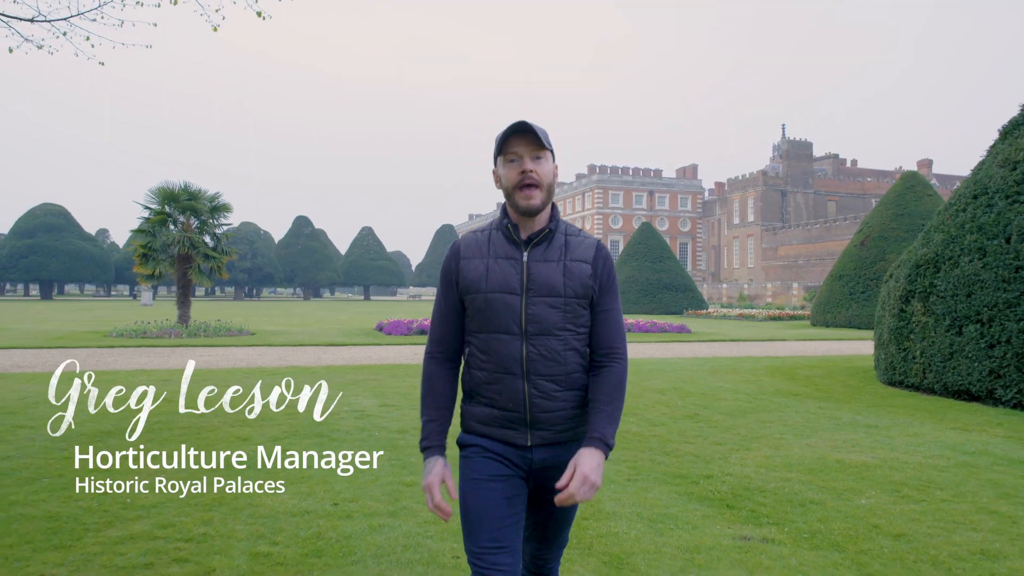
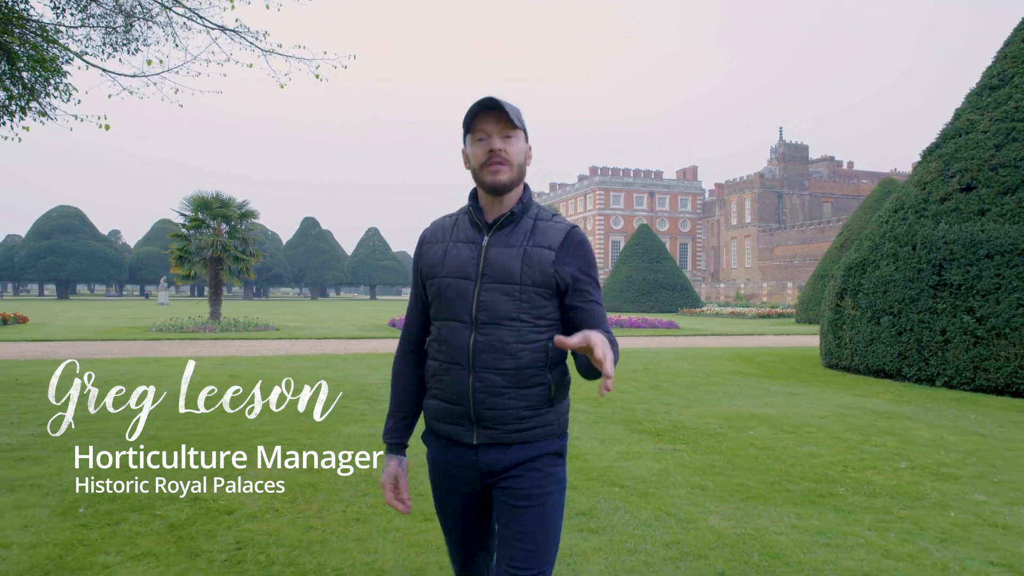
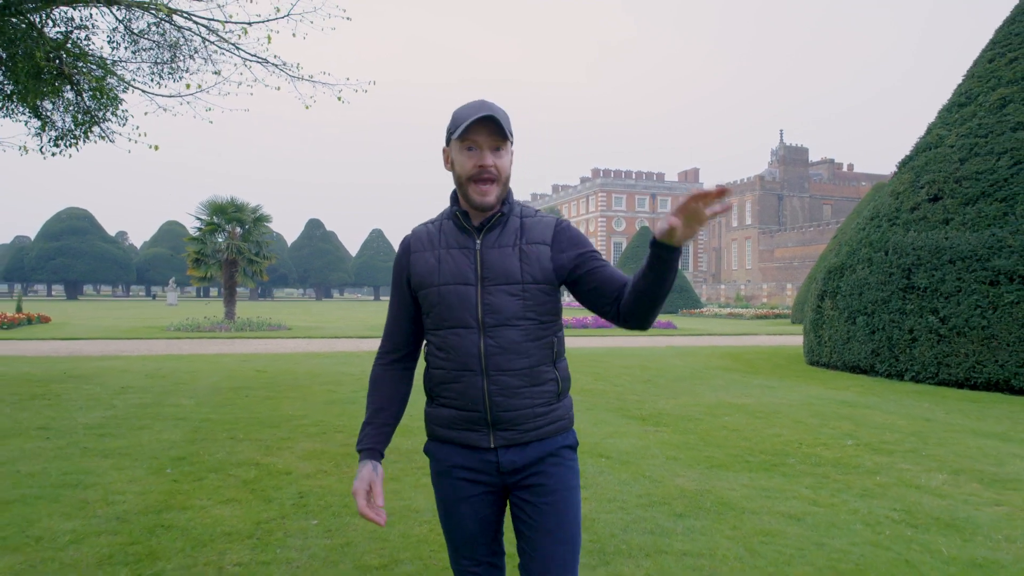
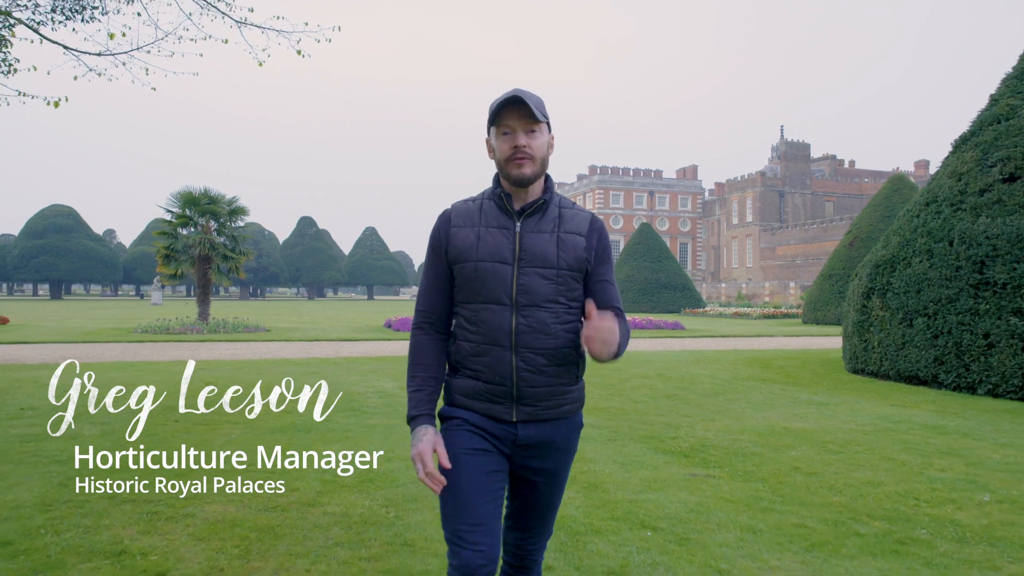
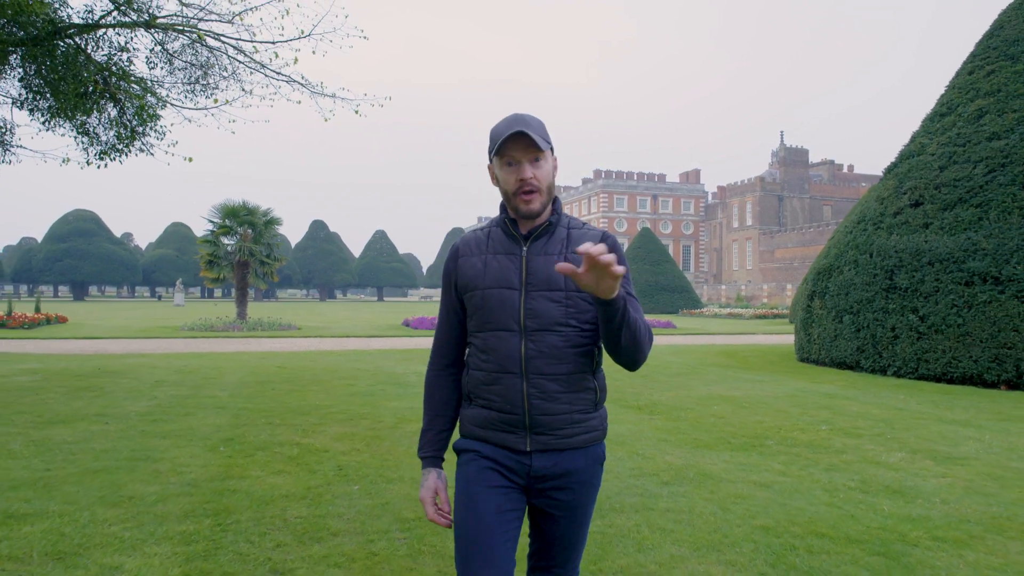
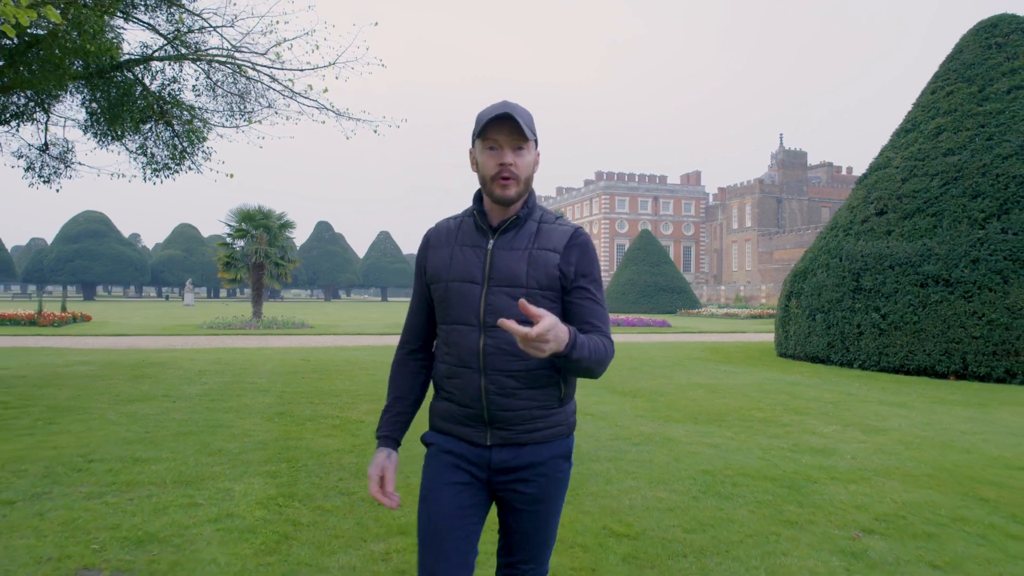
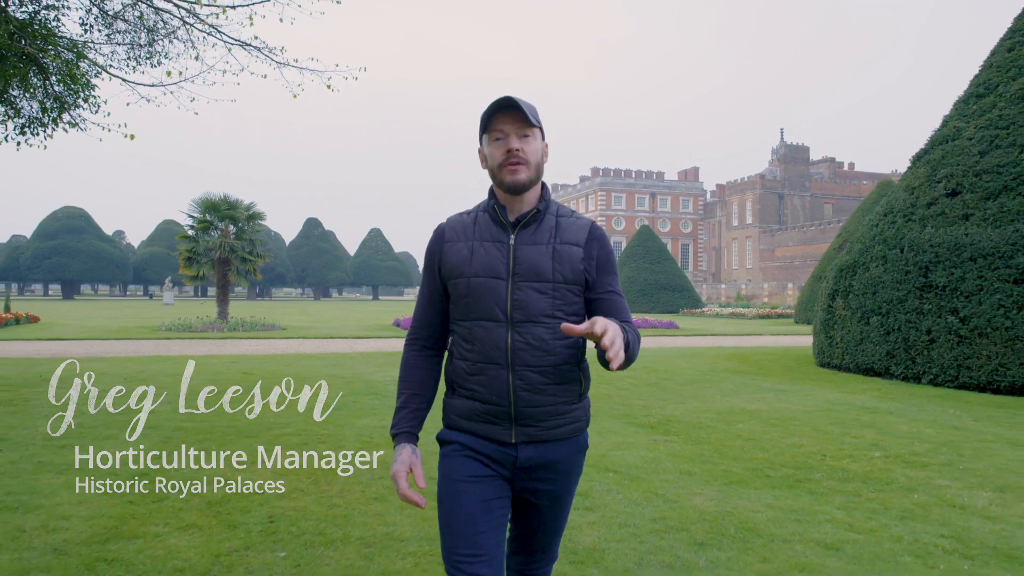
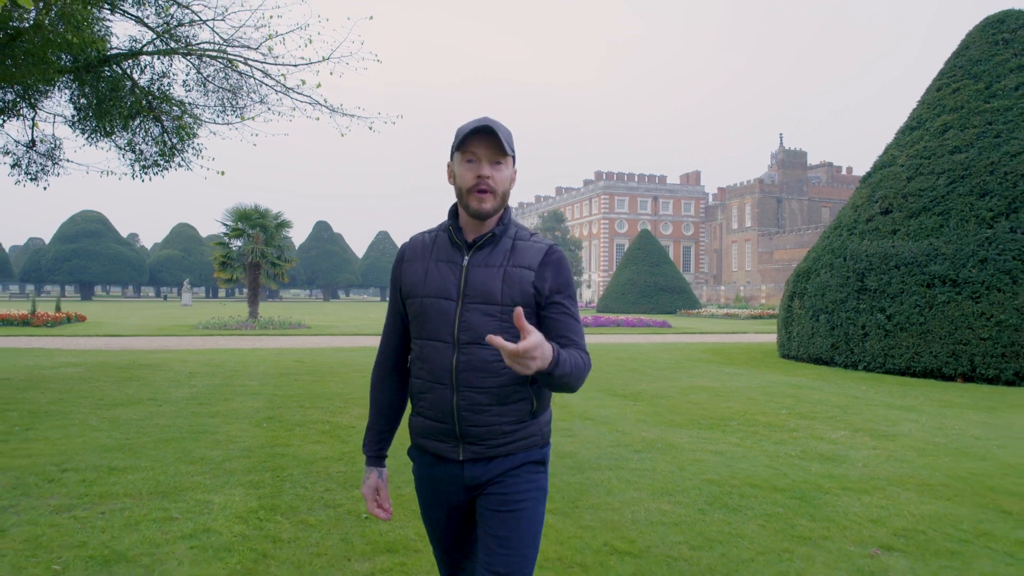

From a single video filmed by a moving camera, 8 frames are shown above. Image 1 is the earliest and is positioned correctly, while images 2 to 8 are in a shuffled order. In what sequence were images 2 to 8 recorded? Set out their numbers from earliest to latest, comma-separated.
4, 2, 7, 3, 5, 8, 6
